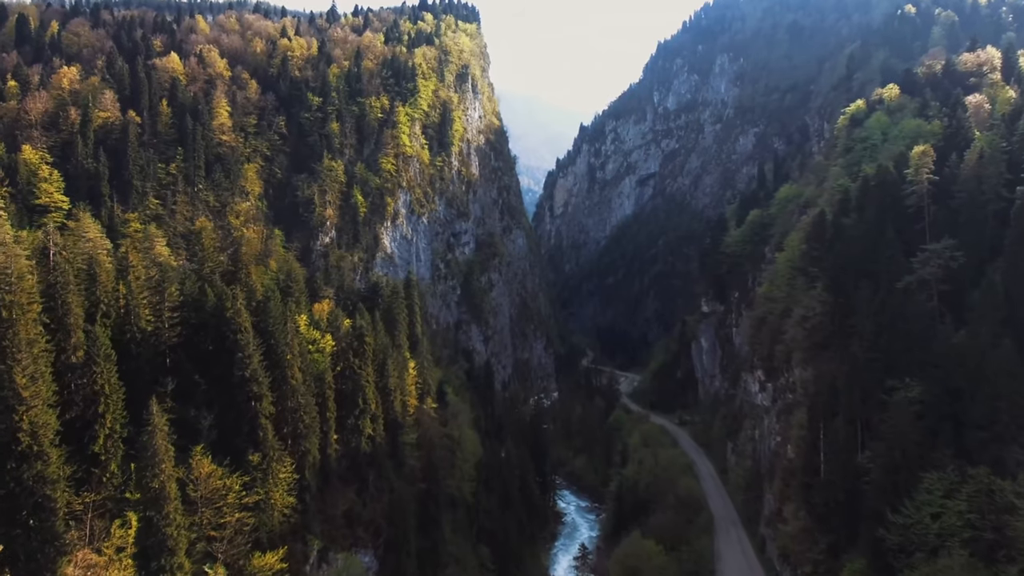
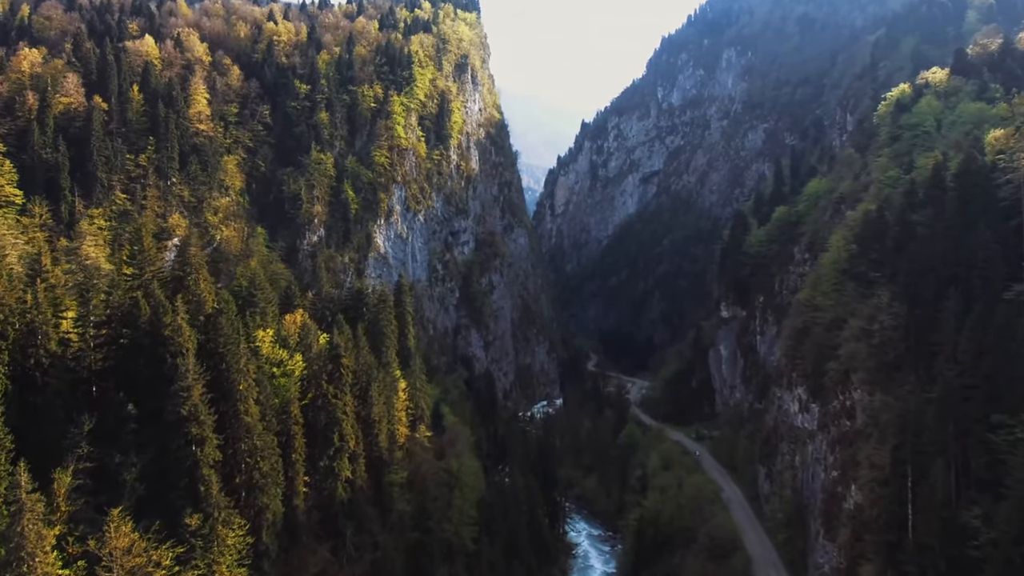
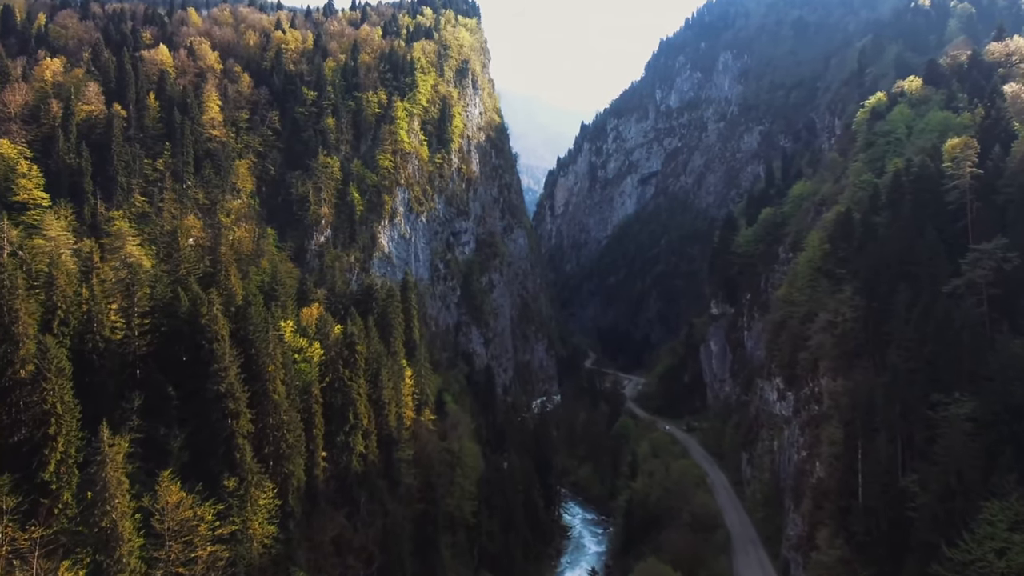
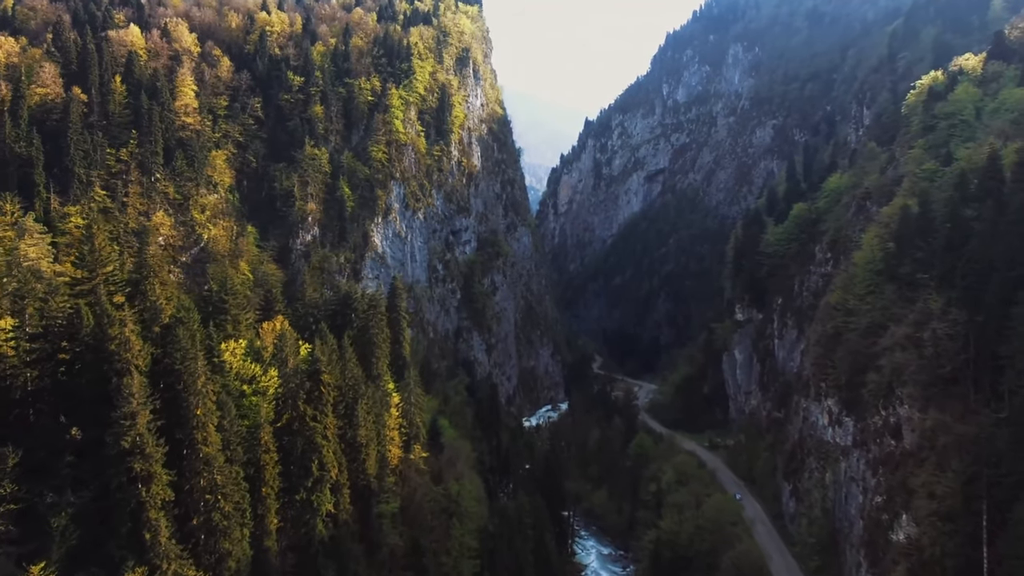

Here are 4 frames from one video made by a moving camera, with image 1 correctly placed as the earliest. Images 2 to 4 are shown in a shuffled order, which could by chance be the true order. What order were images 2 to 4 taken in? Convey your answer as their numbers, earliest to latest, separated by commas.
3, 2, 4
